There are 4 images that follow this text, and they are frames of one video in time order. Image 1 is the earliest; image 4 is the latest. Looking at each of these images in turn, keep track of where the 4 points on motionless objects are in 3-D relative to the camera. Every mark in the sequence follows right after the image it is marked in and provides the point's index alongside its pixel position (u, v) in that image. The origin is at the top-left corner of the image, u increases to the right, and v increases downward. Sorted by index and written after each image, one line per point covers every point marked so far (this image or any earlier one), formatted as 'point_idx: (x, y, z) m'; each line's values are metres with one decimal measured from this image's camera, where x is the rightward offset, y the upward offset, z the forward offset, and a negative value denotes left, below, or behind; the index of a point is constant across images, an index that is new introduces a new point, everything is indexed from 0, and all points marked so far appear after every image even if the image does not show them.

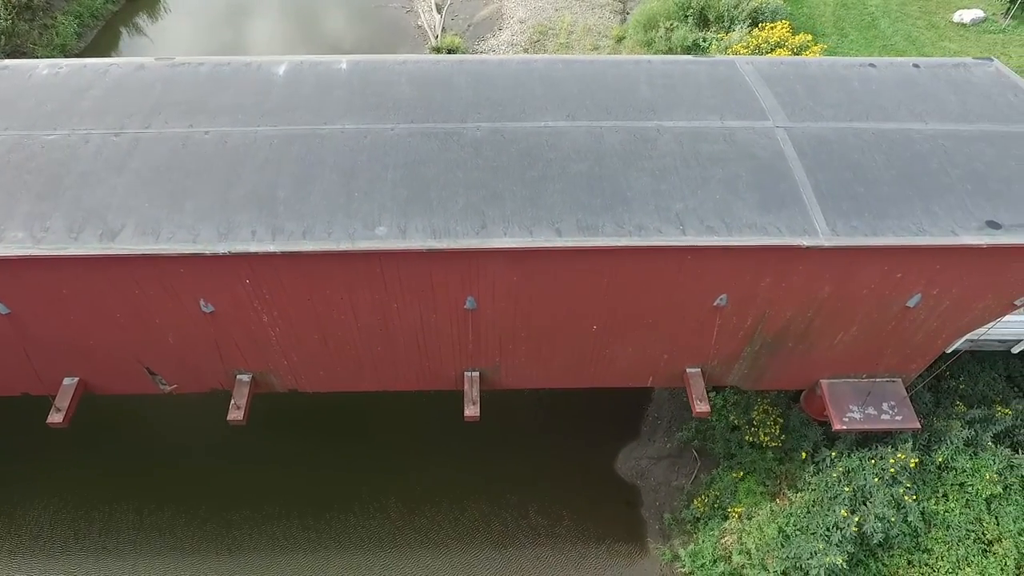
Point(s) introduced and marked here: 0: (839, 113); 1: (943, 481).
0: (+3.2, +1.7, +5.9) m
1: (+4.7, -2.1, +6.6) m
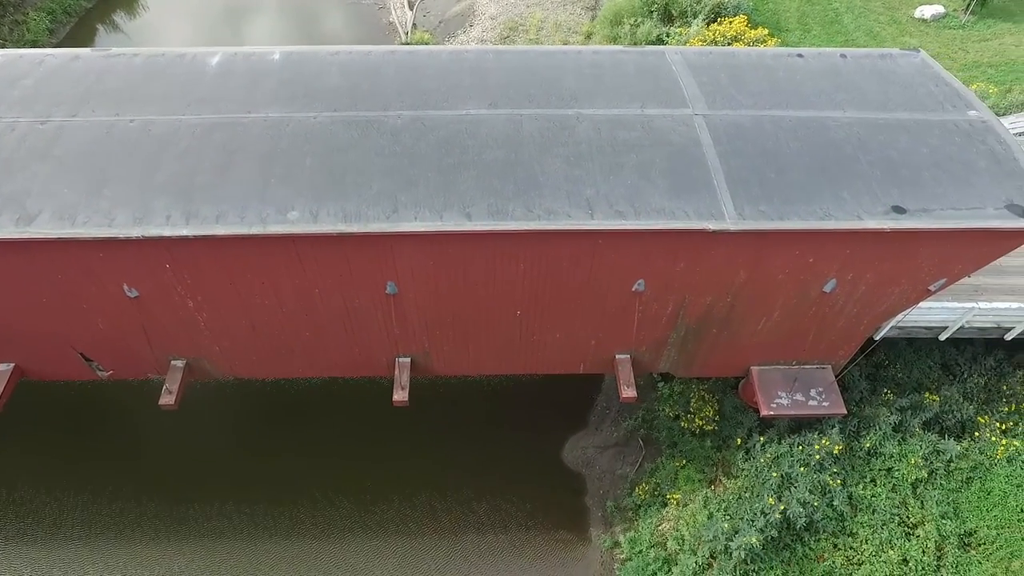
0: (+2.4, +1.8, +6.0) m
1: (+4.0, -2.0, +6.7) m
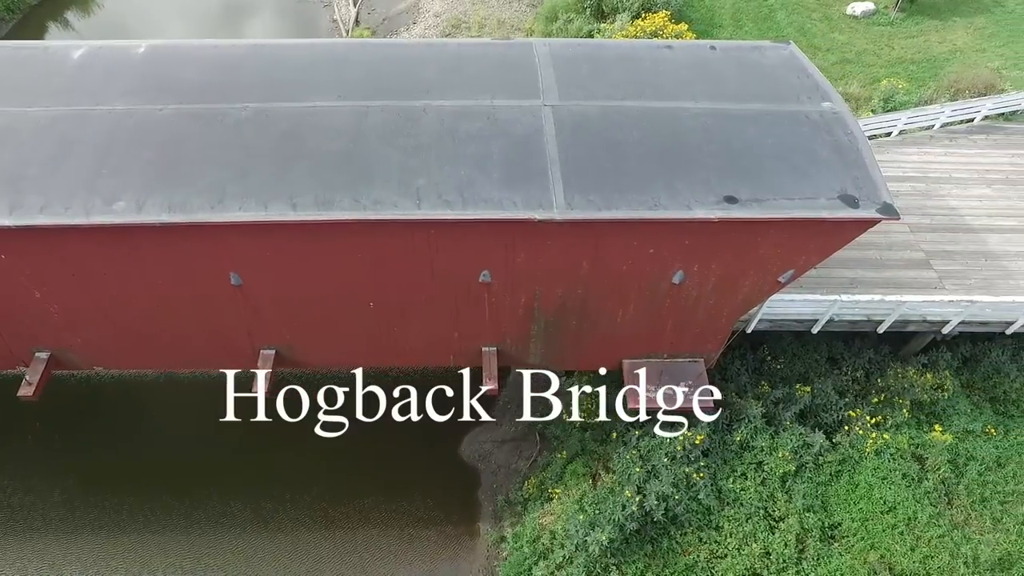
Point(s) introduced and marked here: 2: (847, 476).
0: (+1.0, +1.9, +6.0) m
1: (+2.5, -1.9, +6.7) m
2: (+3.6, -2.0, +6.6) m
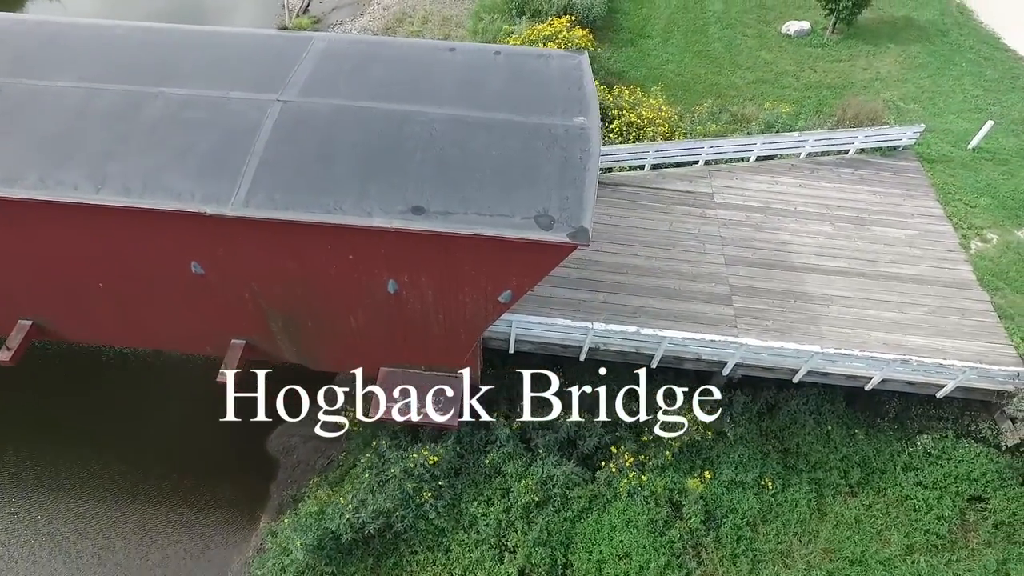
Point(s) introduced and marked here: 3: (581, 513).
0: (-1.5, +1.9, +5.8) m
1: (-0.2, -2.1, +6.4) m
2: (+0.9, -2.3, +6.3) m
3: (+0.7, -2.3, +6.3) m
